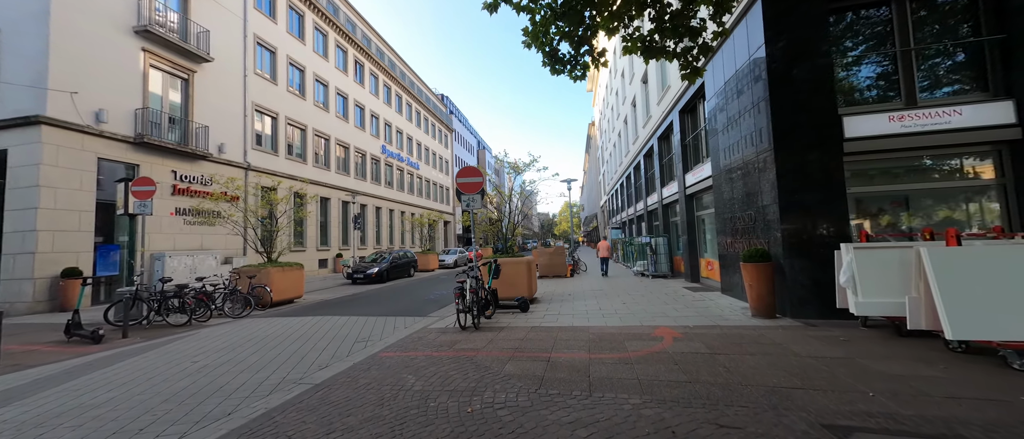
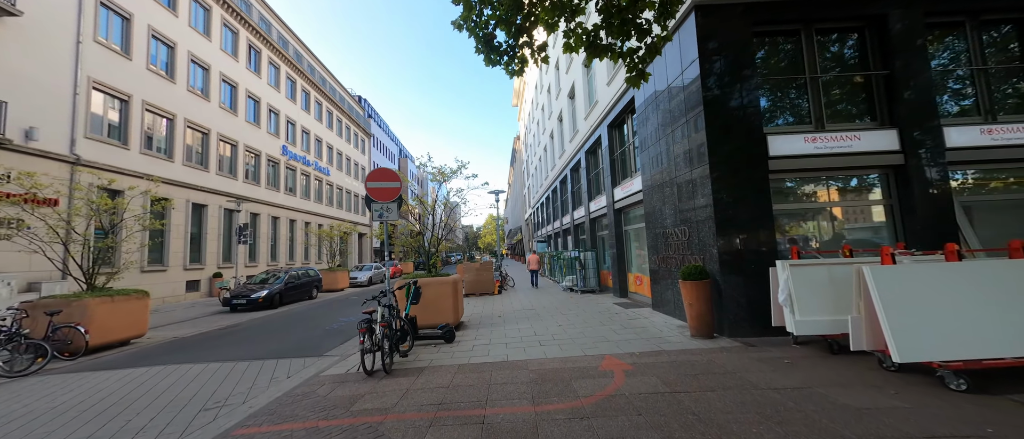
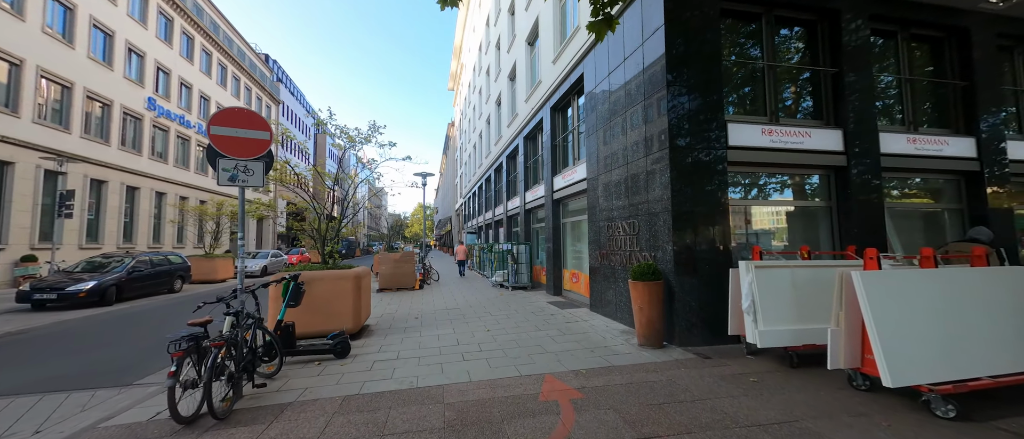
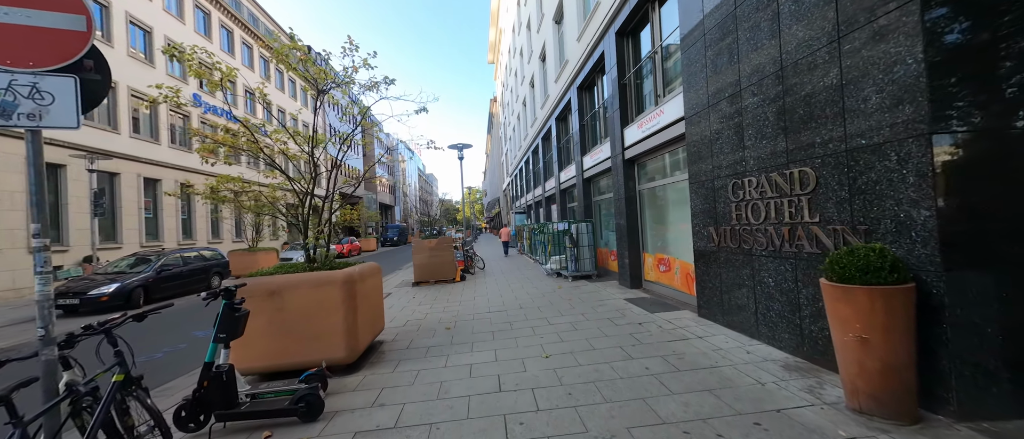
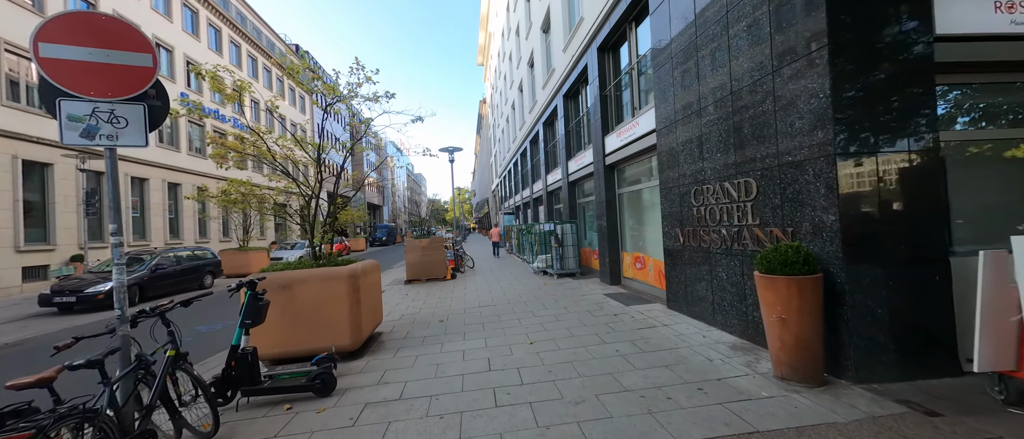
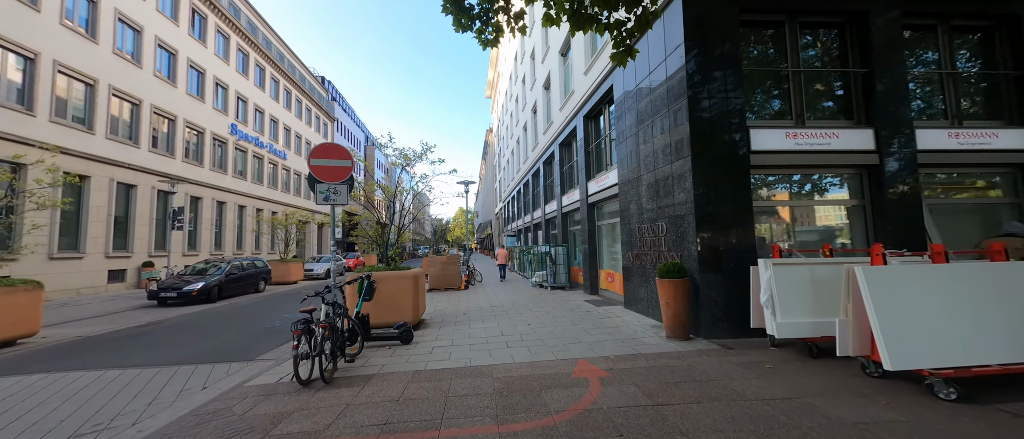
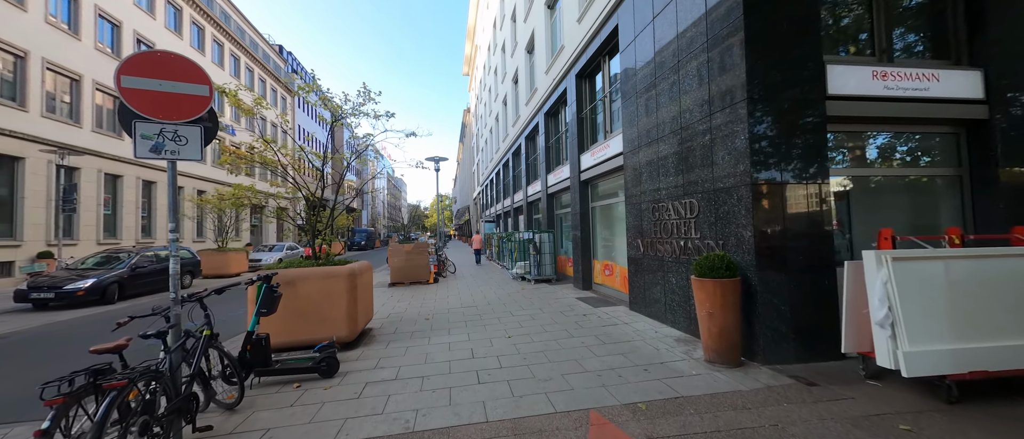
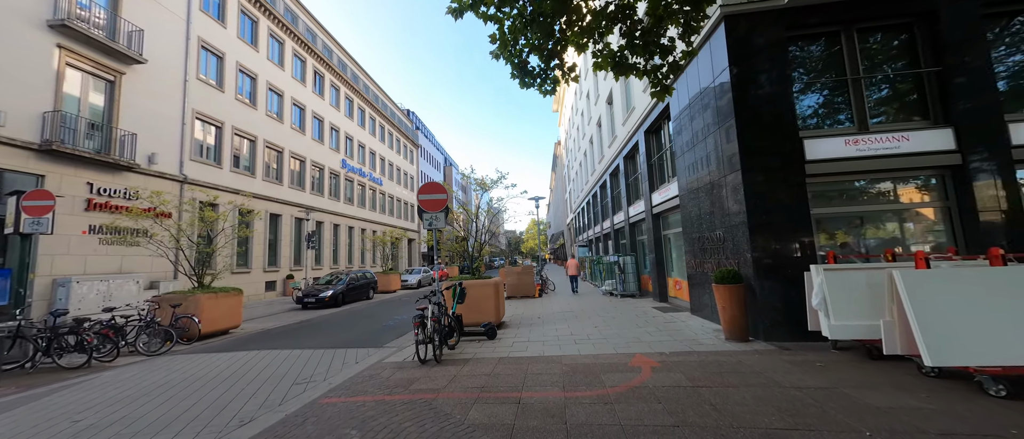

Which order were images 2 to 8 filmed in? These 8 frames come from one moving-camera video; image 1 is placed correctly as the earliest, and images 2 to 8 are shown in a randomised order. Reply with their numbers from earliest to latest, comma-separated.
8, 2, 6, 3, 7, 5, 4
